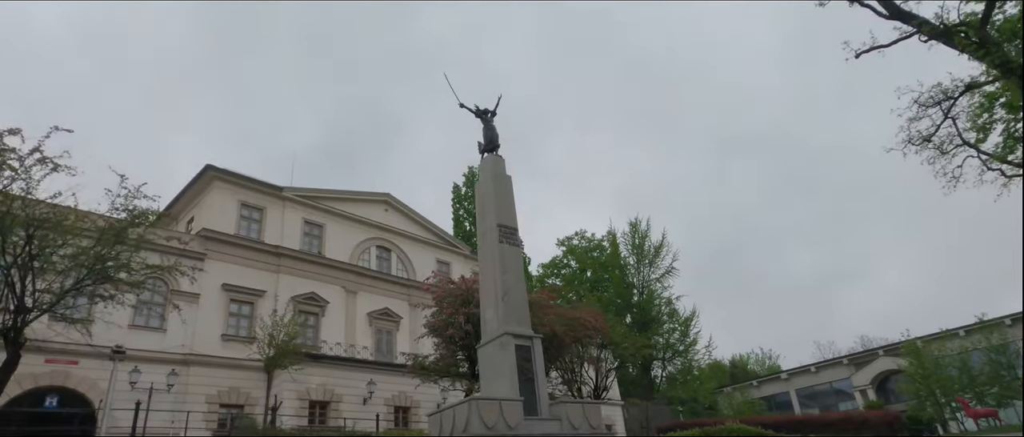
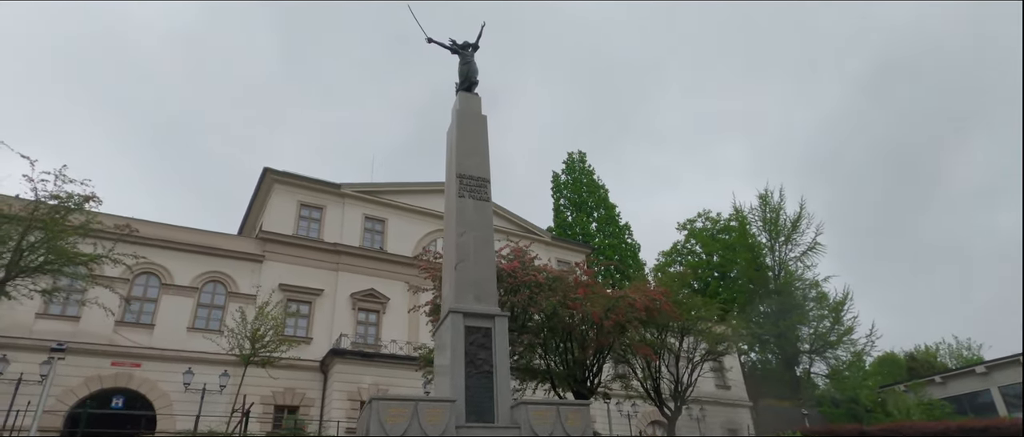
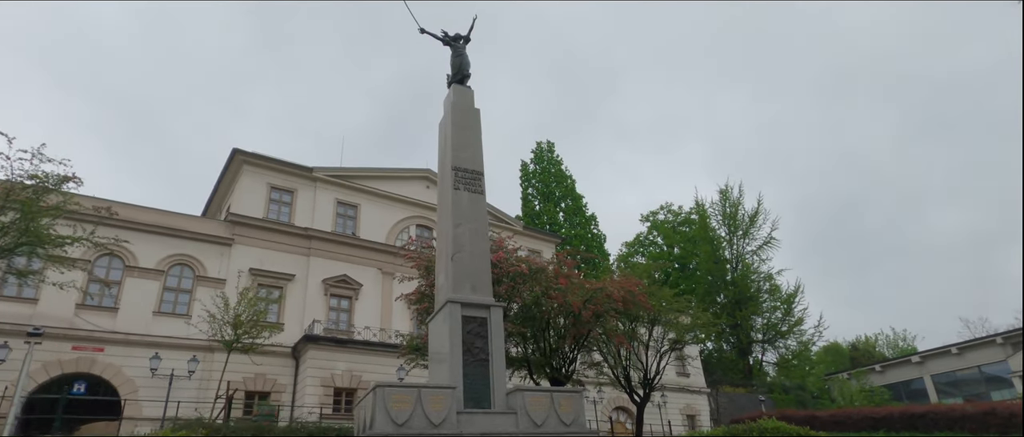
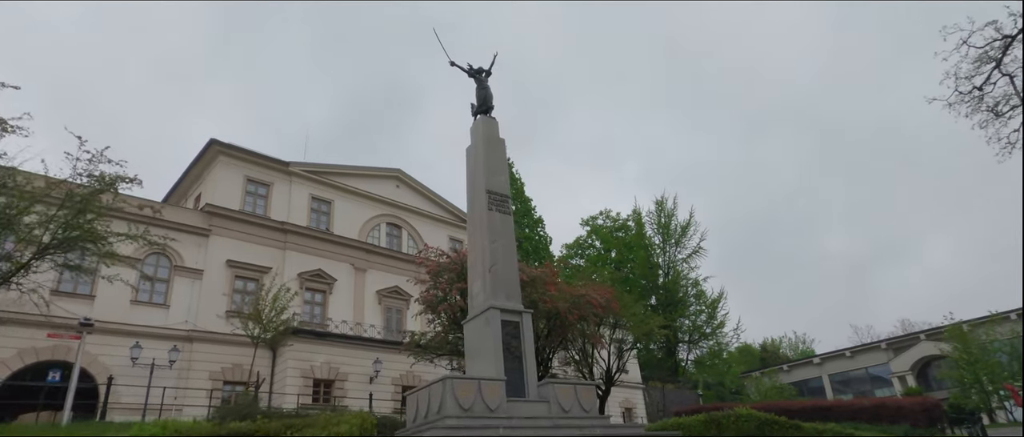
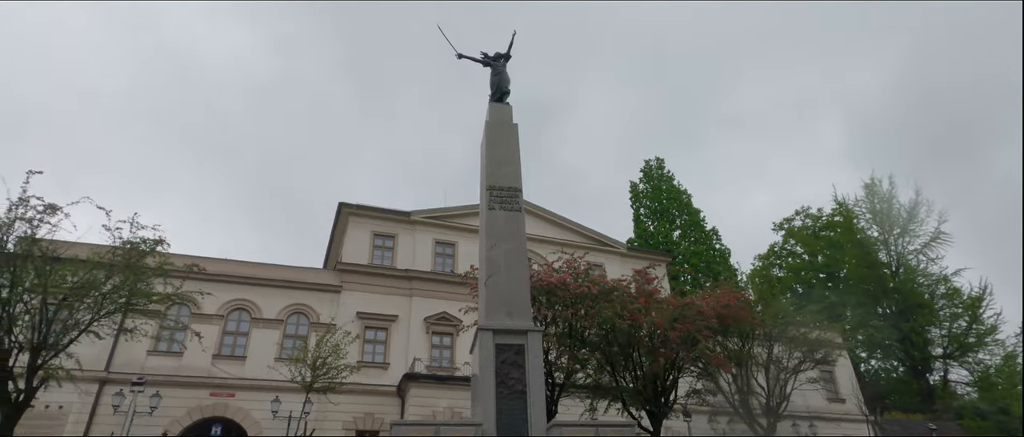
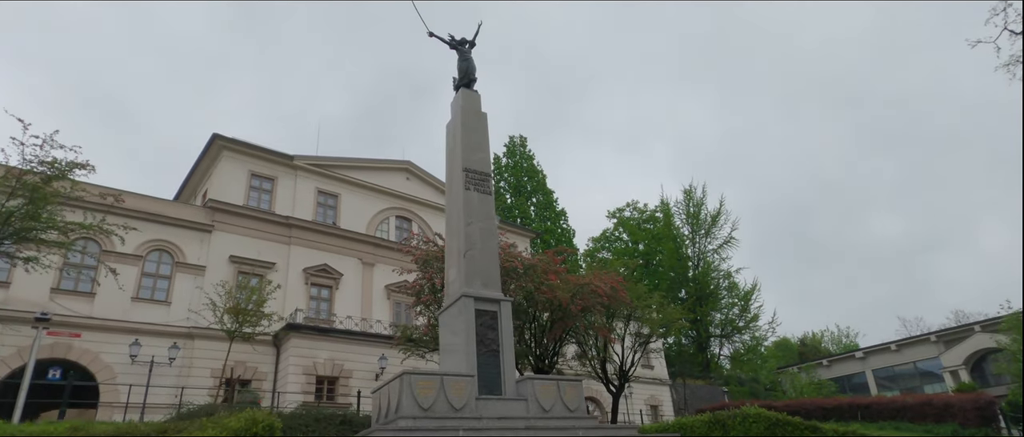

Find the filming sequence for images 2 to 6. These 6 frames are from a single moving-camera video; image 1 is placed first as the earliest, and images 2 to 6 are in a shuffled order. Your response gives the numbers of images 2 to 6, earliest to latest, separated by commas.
4, 6, 3, 2, 5
